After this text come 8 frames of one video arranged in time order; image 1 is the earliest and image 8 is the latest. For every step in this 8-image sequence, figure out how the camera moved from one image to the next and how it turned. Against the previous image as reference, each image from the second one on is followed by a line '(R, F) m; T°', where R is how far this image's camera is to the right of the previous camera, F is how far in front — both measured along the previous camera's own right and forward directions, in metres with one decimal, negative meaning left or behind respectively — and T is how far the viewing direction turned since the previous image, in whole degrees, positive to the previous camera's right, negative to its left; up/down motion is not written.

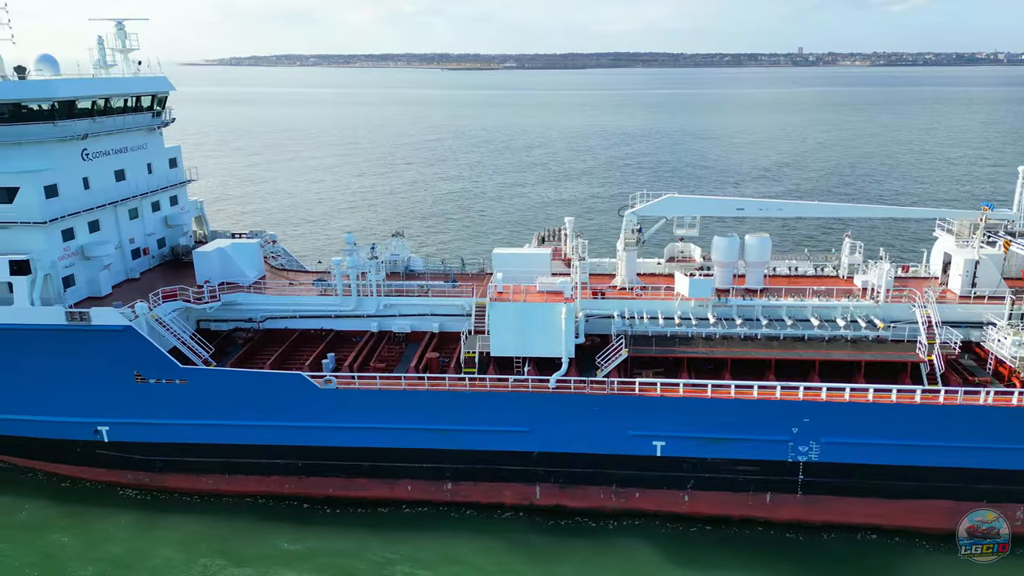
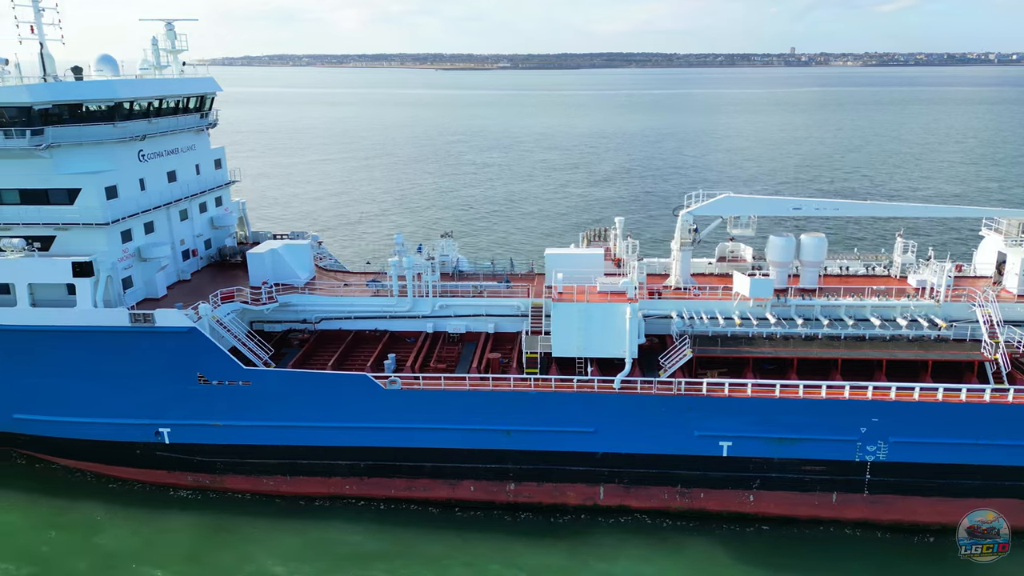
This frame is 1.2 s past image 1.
(-7.8, 0.0) m; 0°
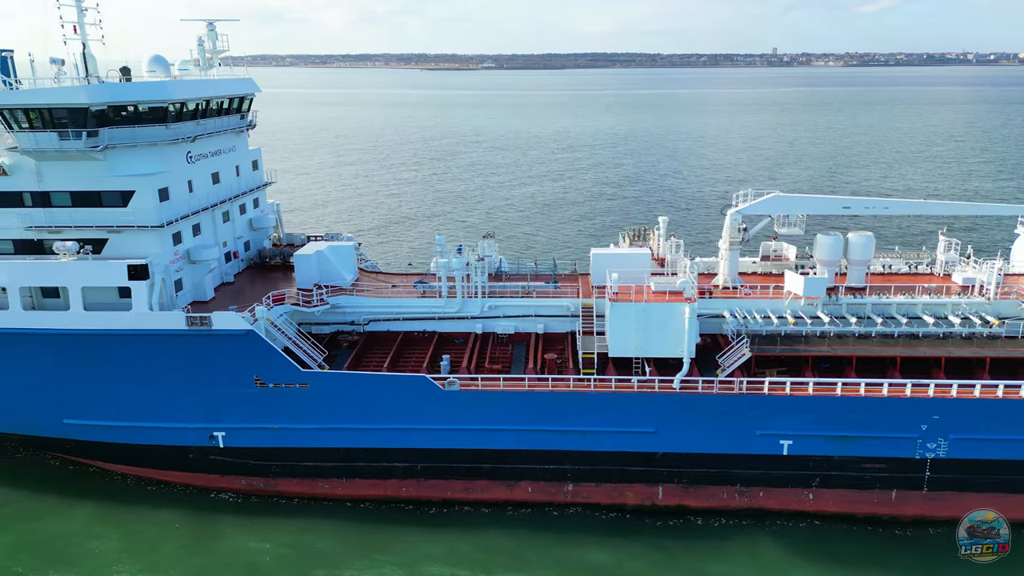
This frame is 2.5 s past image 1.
(-7.0, 0.0) m; 0°
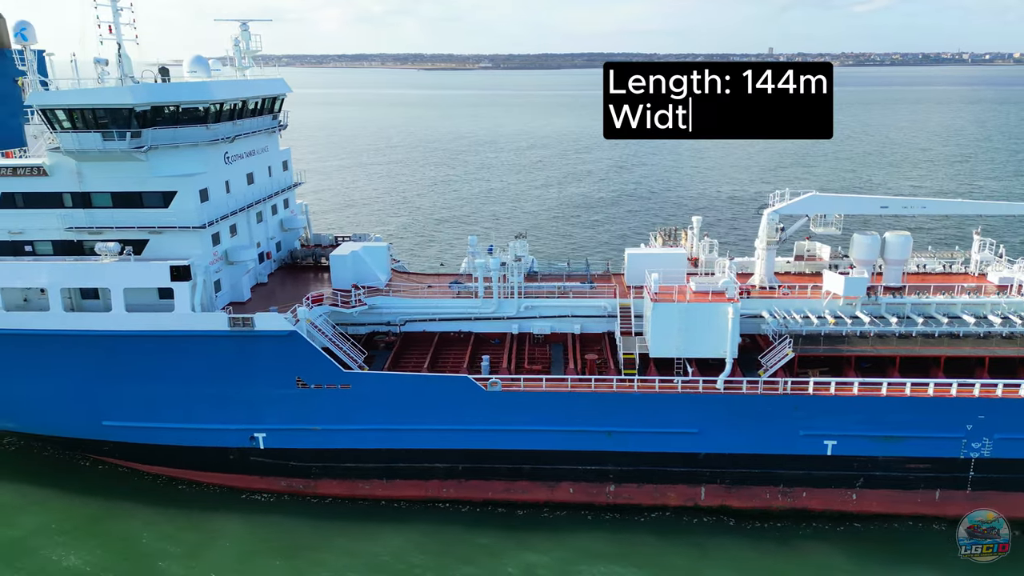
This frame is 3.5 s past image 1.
(-5.1, 0.0) m; 0°
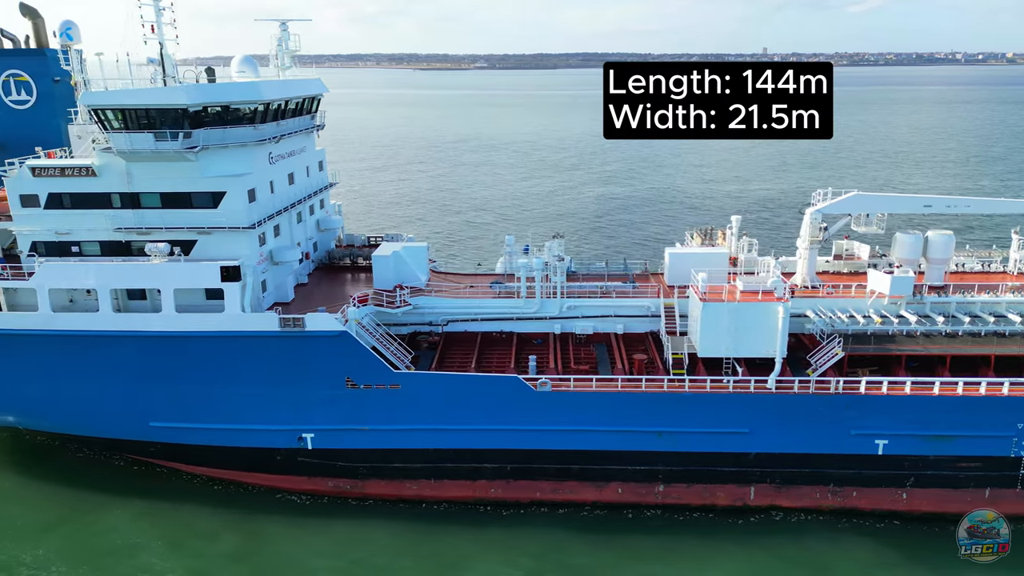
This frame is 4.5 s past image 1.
(-6.0, 0.0) m; 0°
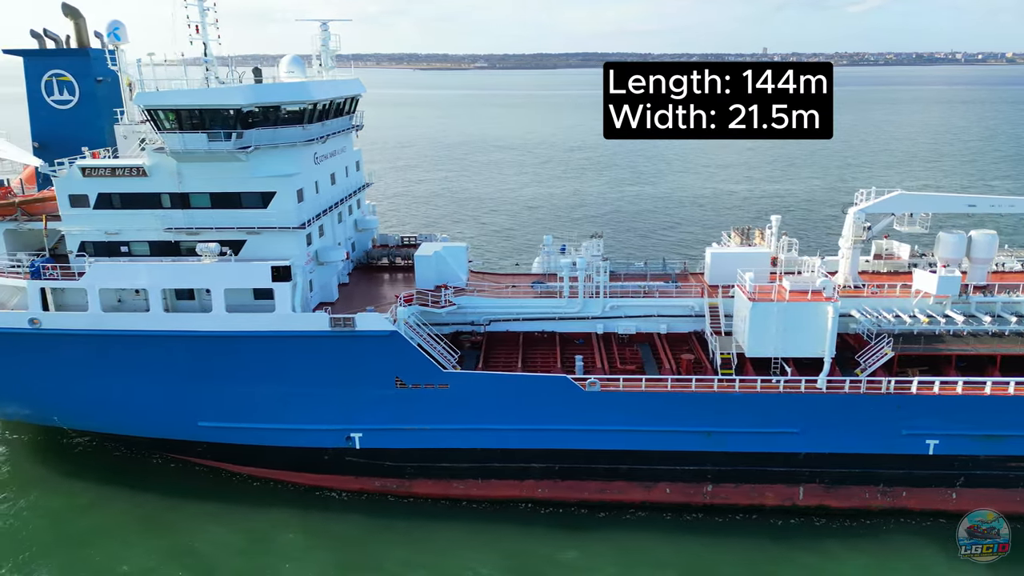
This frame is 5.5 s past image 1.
(-6.0, 0.0) m; 0°
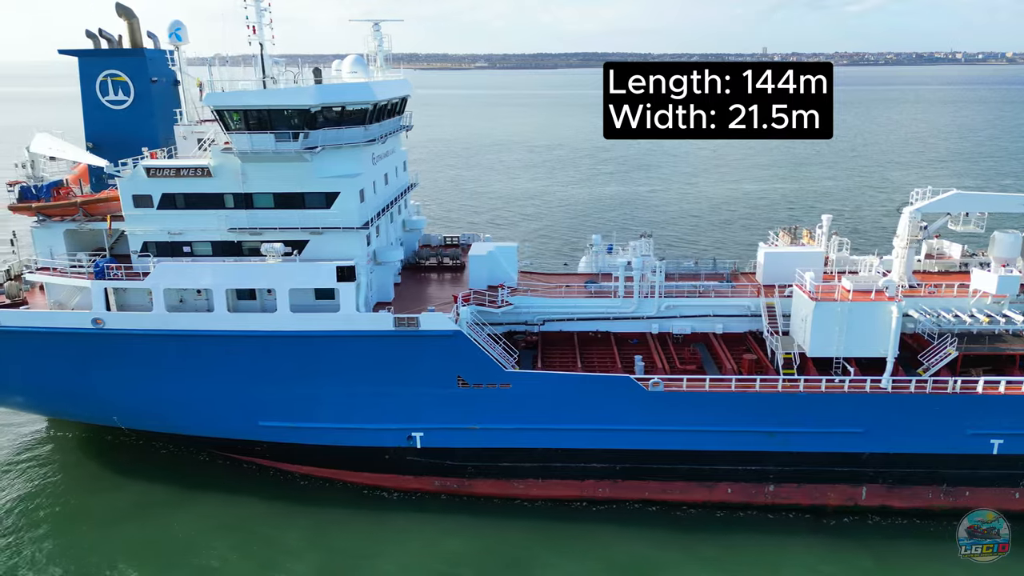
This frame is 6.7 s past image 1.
(-7.6, 0.0) m; 0°
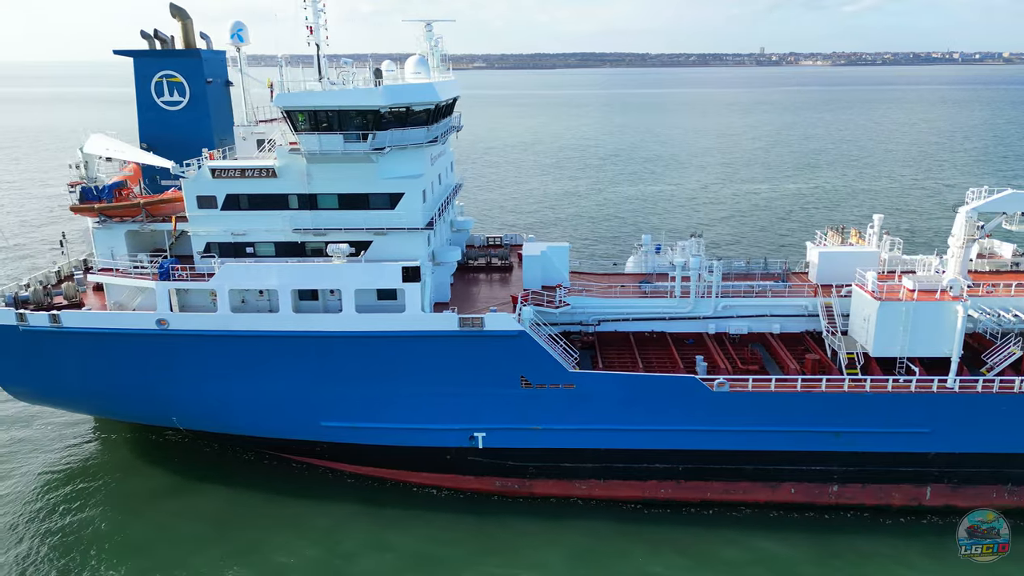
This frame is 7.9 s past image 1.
(-7.8, 0.0) m; 0°
